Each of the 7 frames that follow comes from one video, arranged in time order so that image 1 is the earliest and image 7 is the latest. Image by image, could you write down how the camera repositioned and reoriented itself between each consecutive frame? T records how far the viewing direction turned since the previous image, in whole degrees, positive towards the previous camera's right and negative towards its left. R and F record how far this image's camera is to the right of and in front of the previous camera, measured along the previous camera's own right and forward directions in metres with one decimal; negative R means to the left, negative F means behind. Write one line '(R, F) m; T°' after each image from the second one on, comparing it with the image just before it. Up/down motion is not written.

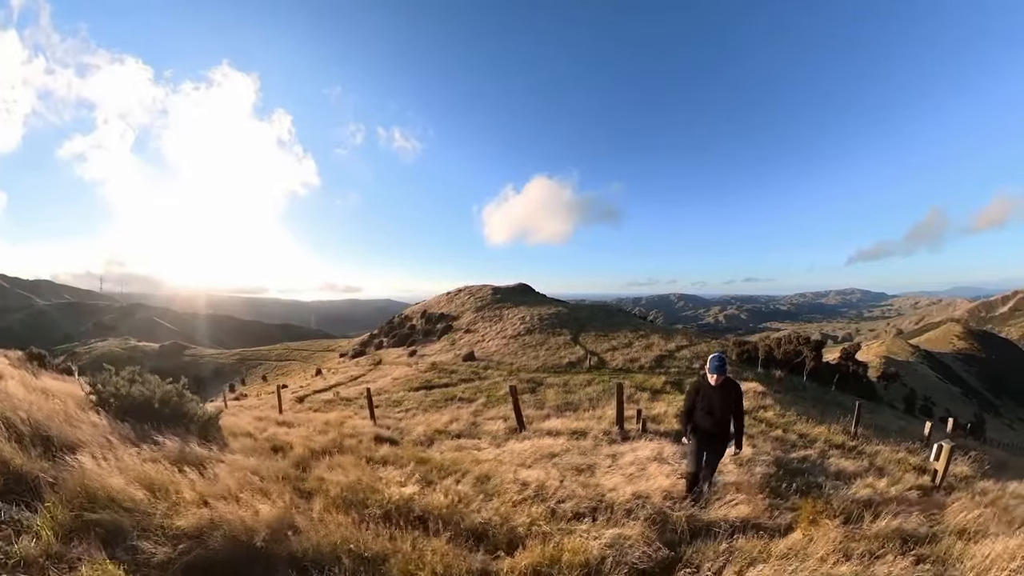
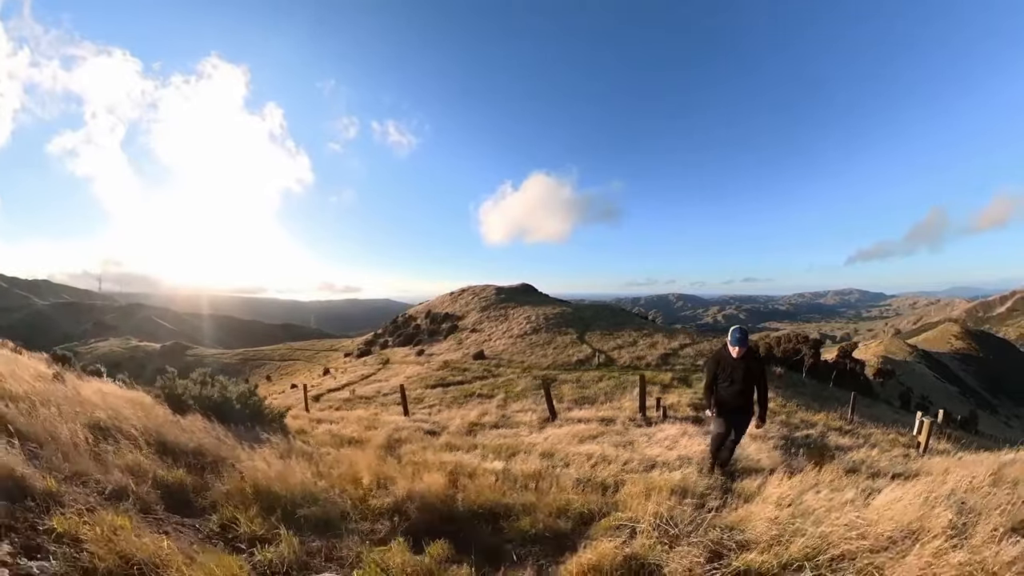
(-1.1, -1.5) m; 0°
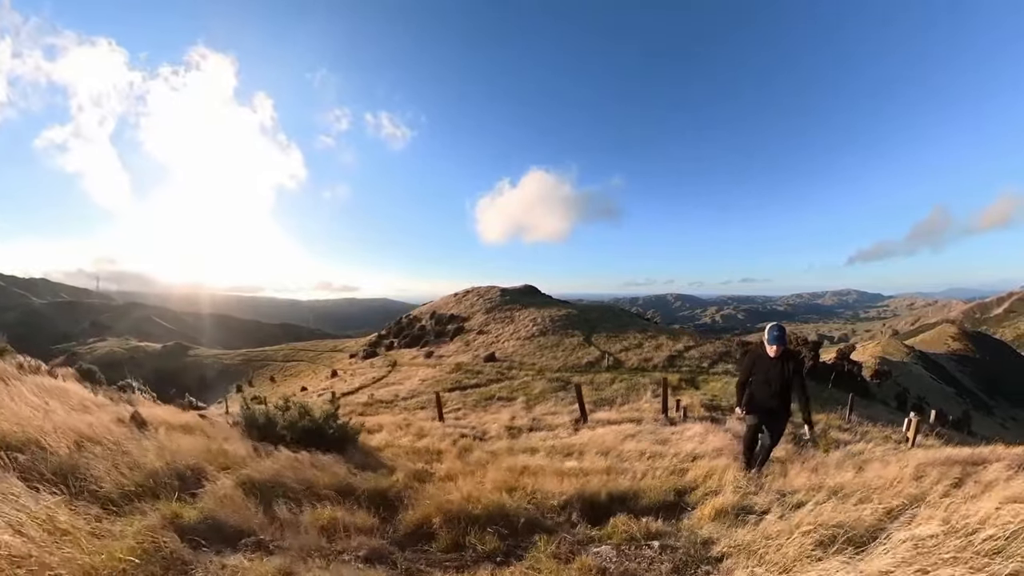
(-1.3, -1.6) m; 0°
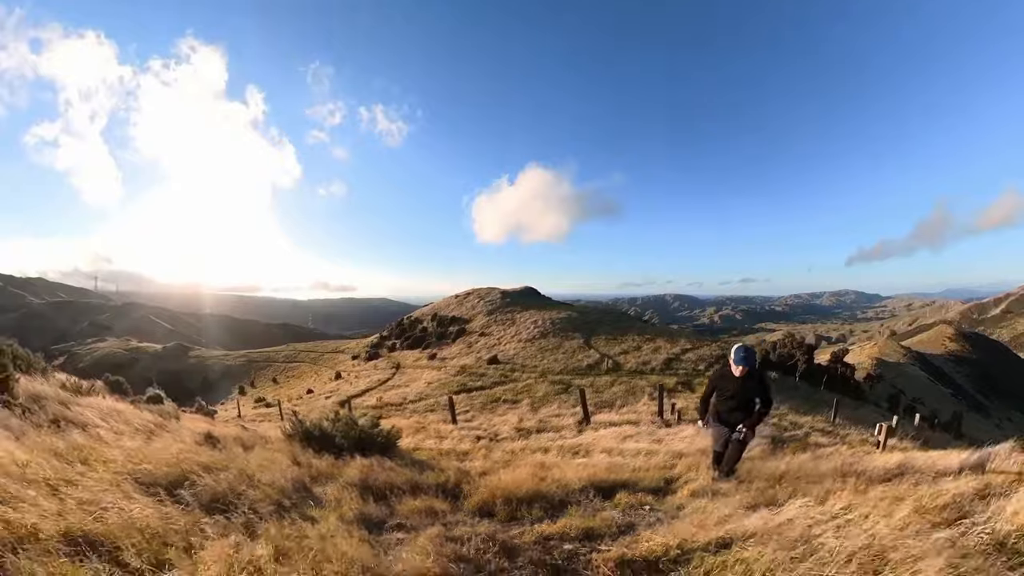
(-0.4, -1.5) m; 0°
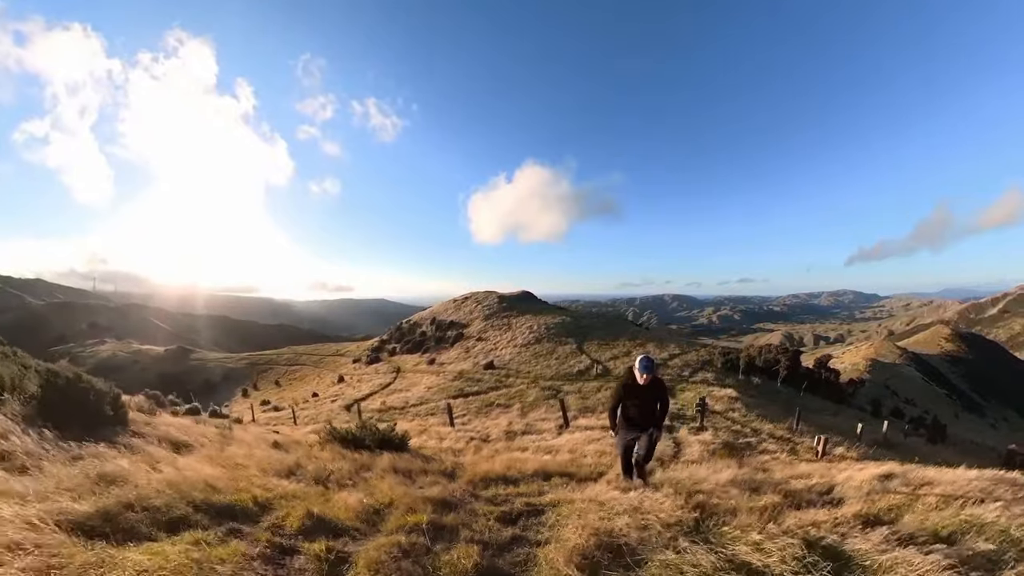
(+0.4, -2.7) m; 0°
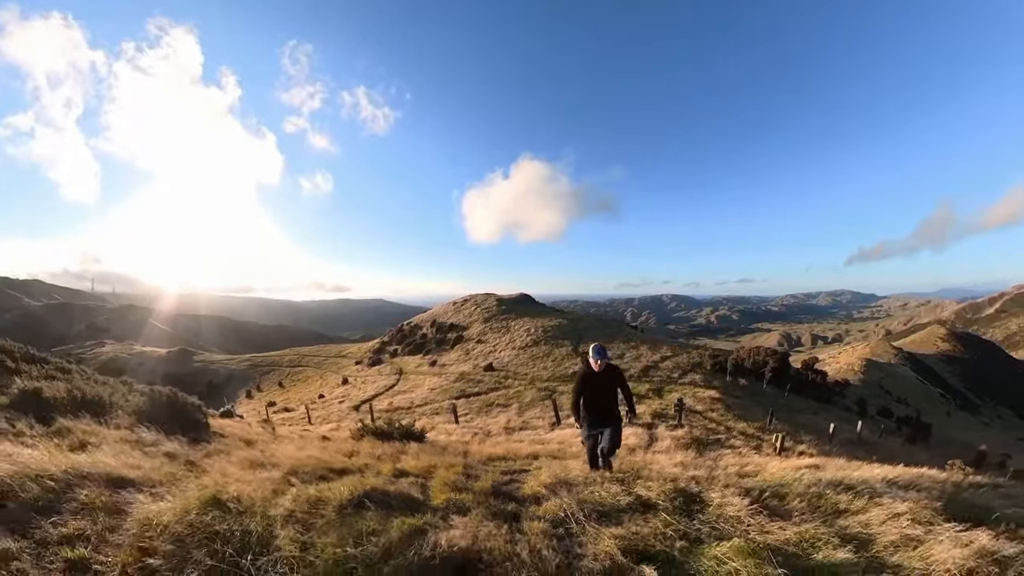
(0.0, -2.7) m; 0°
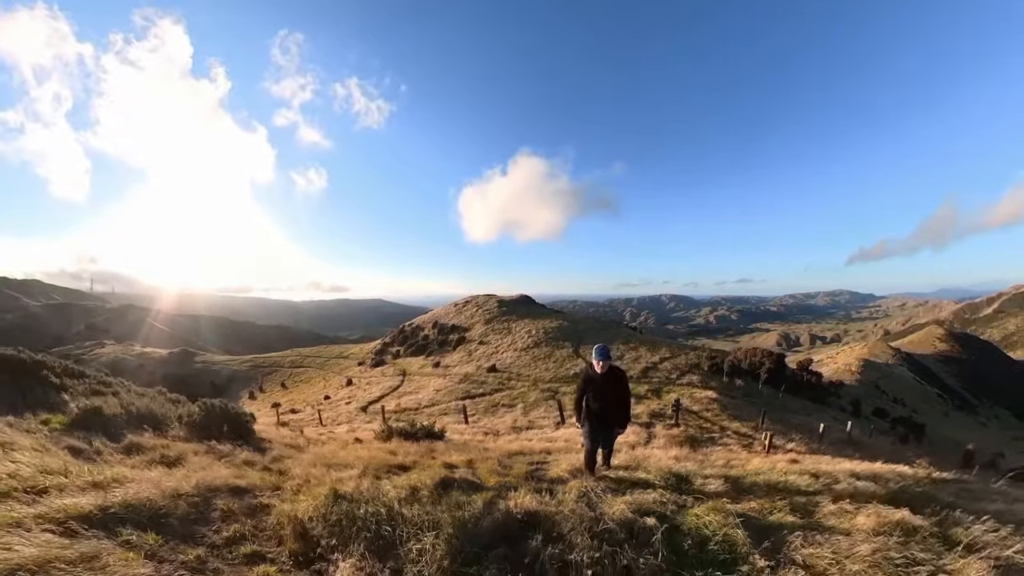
(-0.4, -1.5) m; 0°
